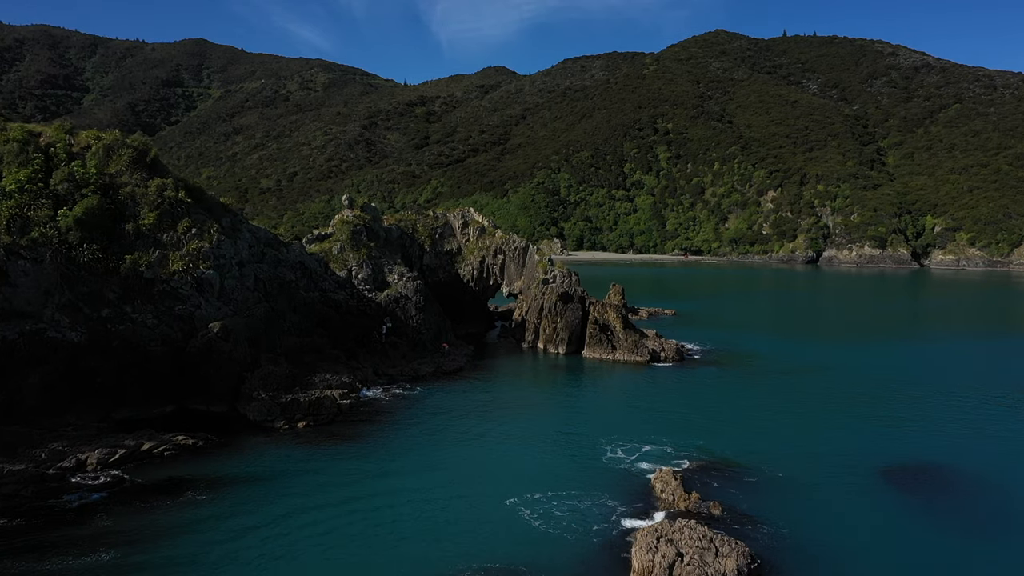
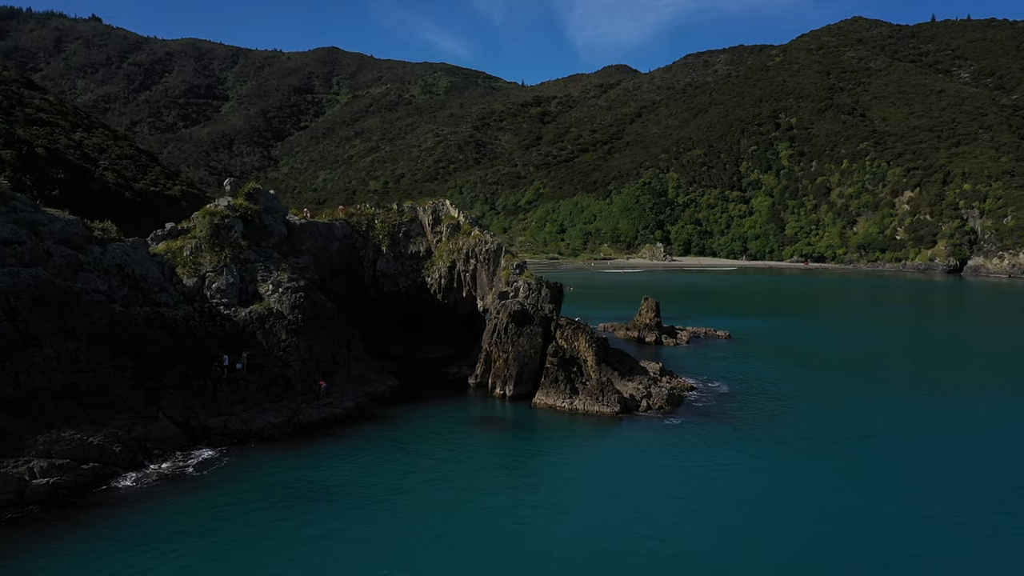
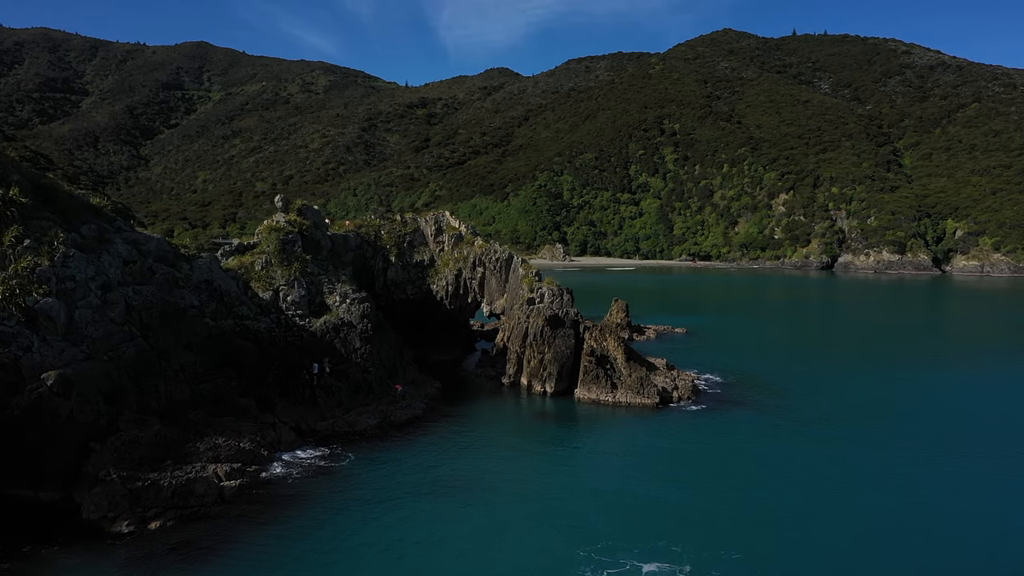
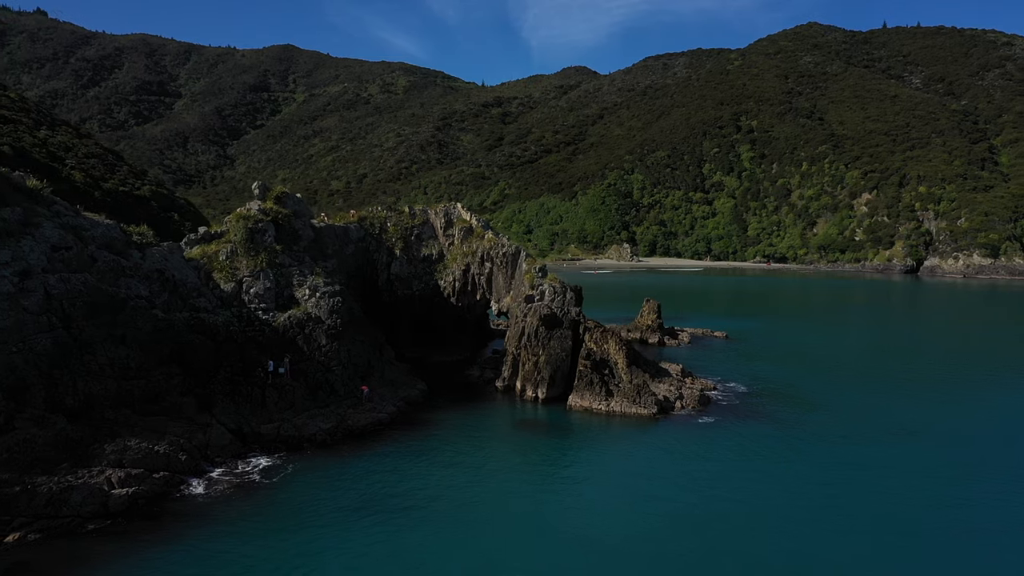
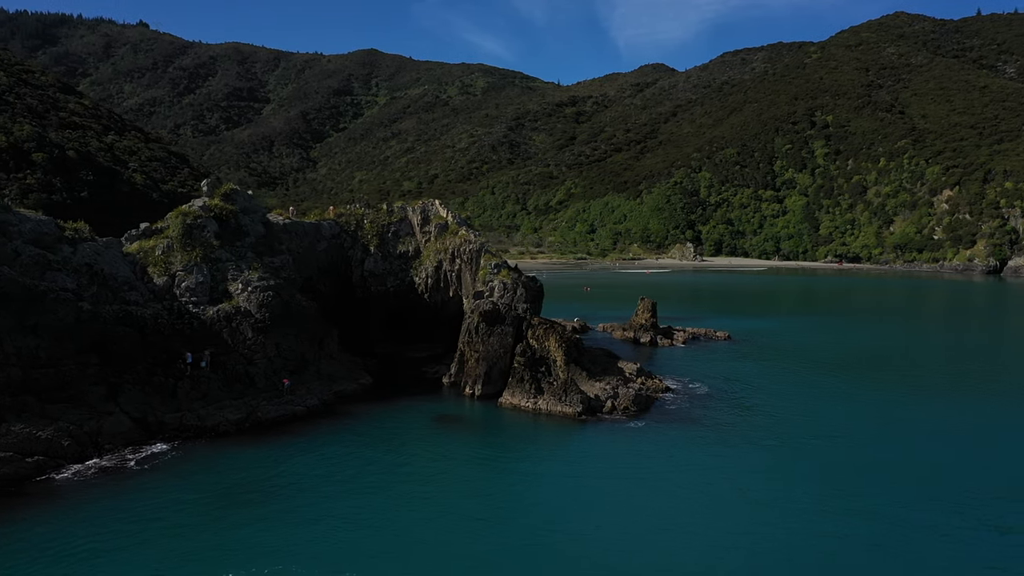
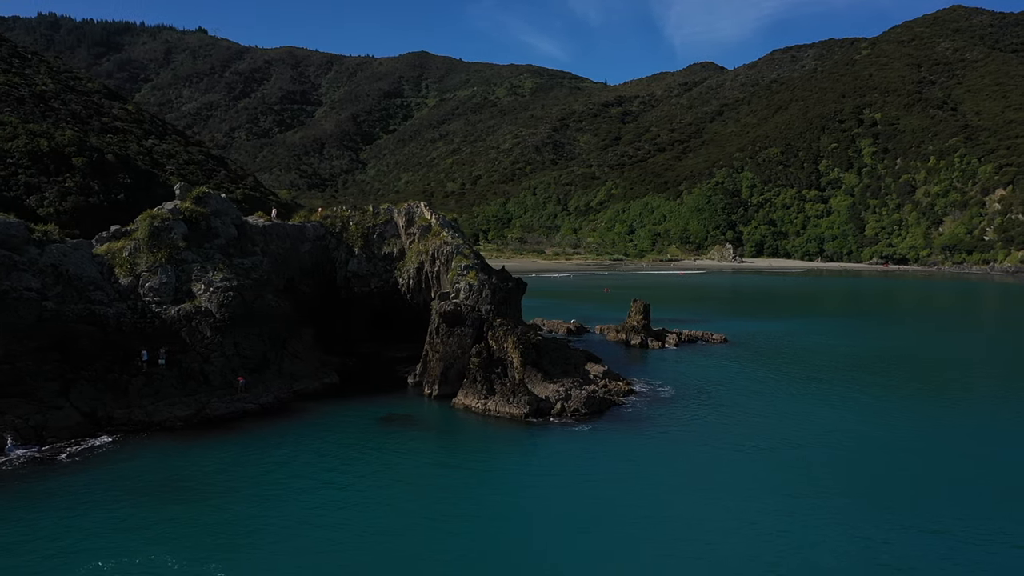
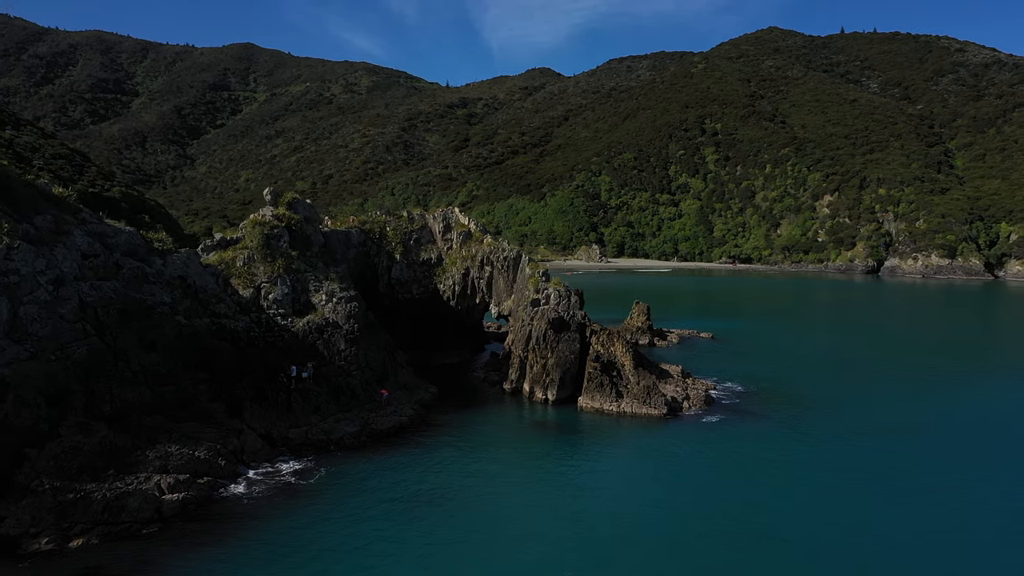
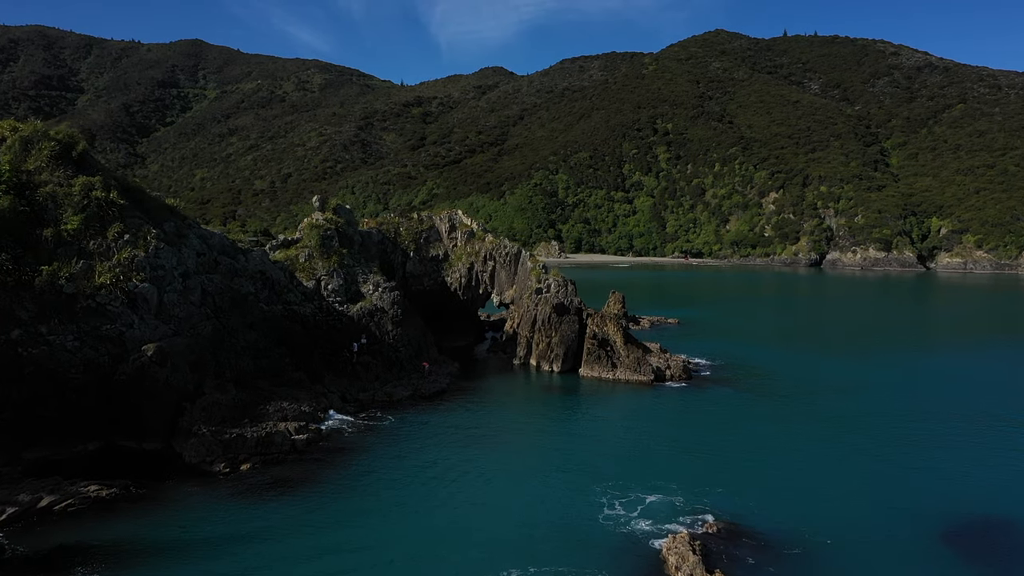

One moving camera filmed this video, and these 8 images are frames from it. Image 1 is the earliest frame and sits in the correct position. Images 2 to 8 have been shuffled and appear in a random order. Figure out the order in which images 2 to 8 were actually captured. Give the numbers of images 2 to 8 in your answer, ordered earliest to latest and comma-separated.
8, 3, 7, 4, 2, 5, 6
